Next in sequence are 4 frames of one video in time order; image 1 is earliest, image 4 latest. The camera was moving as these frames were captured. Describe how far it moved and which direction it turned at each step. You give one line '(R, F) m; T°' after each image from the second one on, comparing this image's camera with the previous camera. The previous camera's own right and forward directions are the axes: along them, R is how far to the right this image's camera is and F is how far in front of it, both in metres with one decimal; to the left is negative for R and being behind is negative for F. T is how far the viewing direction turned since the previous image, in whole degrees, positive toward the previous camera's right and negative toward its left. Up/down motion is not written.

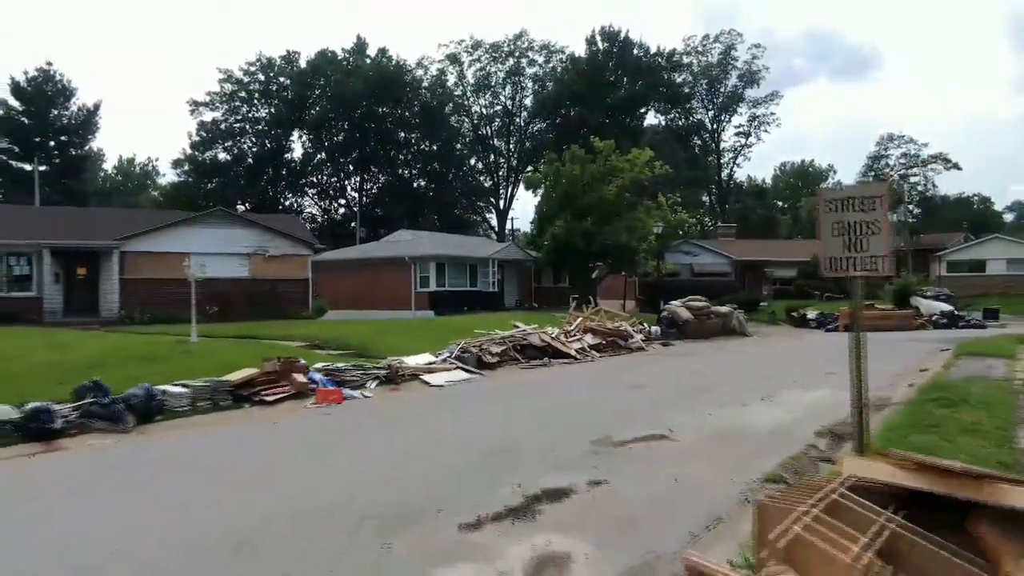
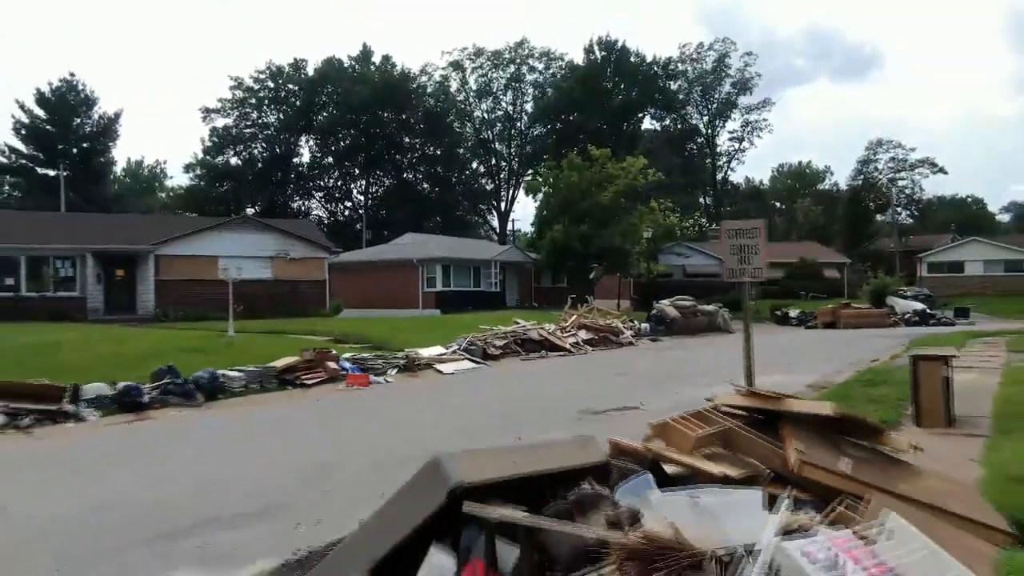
(0.0, -2.2) m; 0°
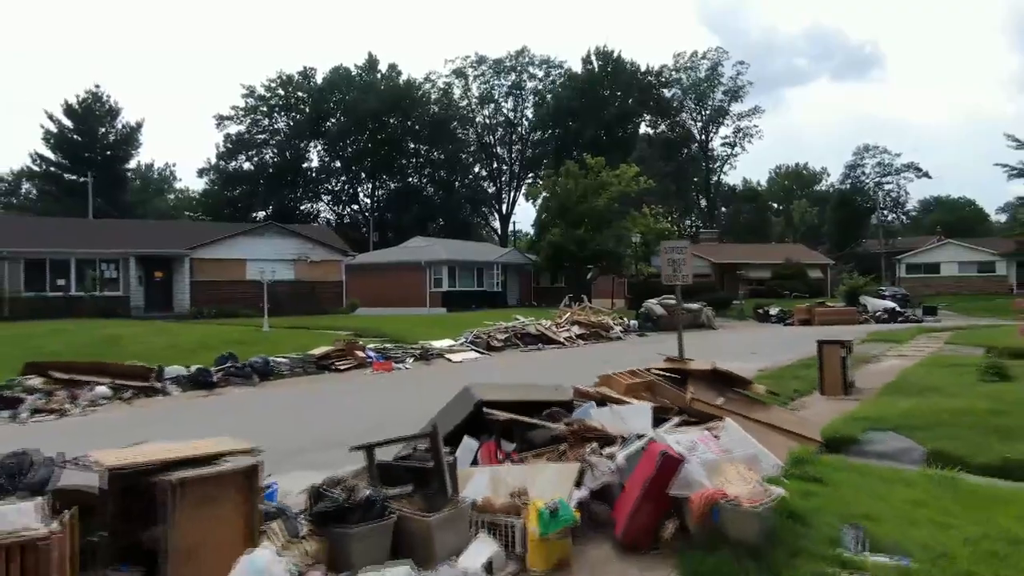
(0.0, -2.8) m; 0°
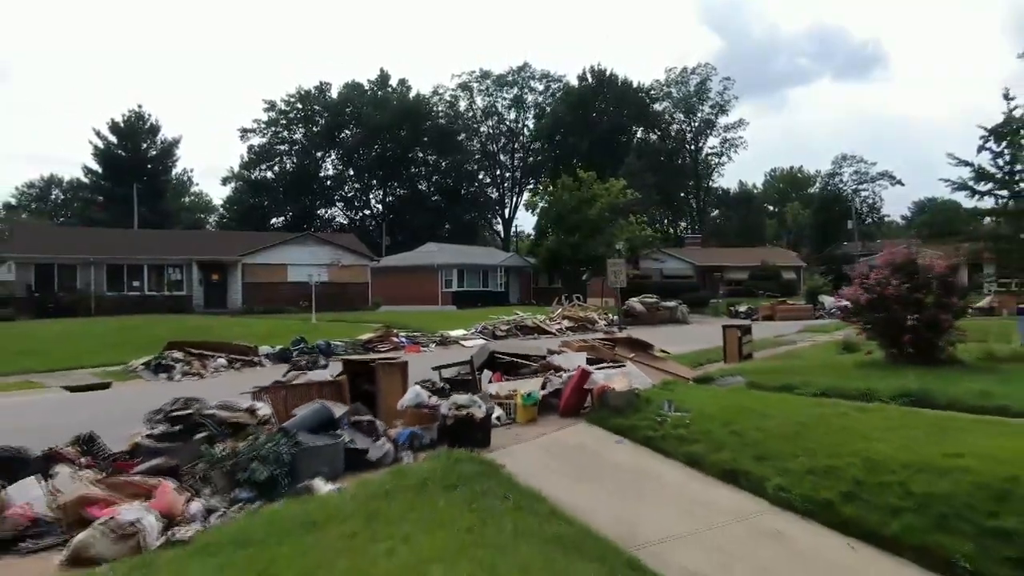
(+0.1, -5.3) m; 0°
